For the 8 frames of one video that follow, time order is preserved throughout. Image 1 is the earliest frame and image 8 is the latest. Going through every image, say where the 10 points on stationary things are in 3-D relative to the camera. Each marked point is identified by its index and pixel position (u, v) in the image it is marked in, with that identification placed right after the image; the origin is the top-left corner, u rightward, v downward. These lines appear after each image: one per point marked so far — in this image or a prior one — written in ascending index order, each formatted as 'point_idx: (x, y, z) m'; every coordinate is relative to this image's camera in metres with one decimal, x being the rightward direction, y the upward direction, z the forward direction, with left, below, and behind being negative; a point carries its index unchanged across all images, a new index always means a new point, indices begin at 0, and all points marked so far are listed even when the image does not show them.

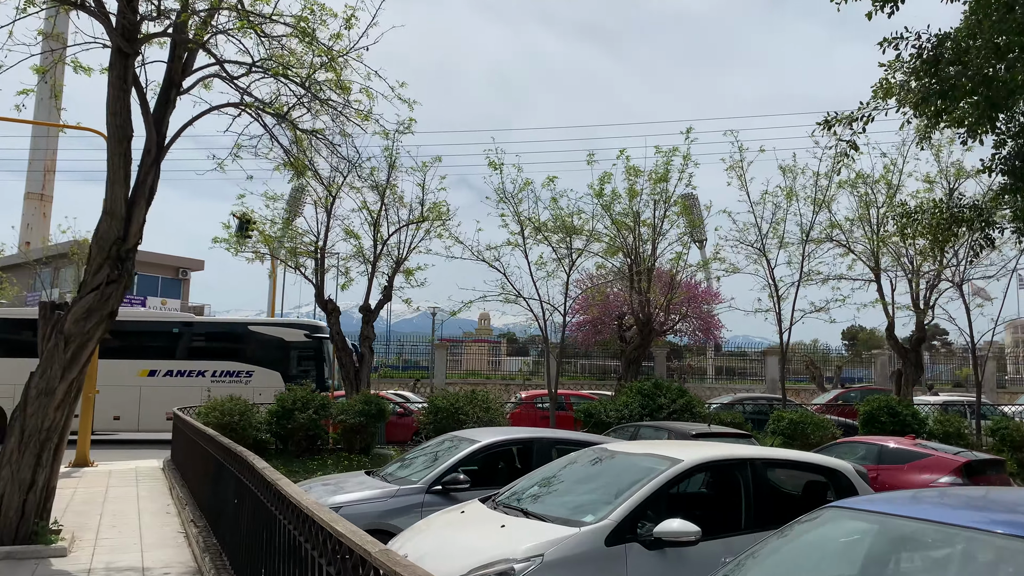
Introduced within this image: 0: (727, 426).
0: (+3.8, -2.4, +14.5) m
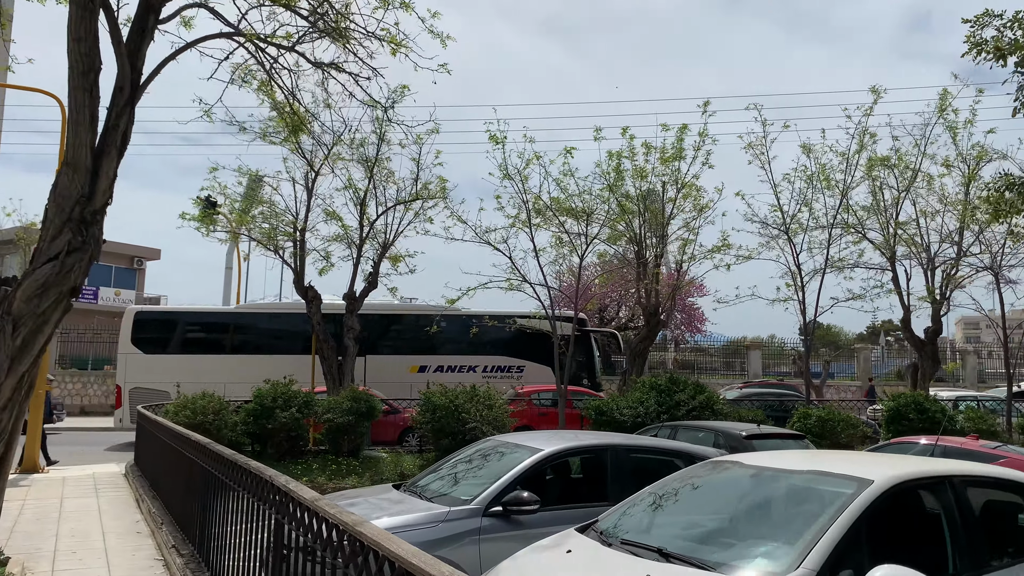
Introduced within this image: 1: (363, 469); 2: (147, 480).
0: (+3.9, -2.2, +13.4) m
1: (-2.3, -2.8, +12.8) m
2: (-4.9, -2.5, +10.9) m
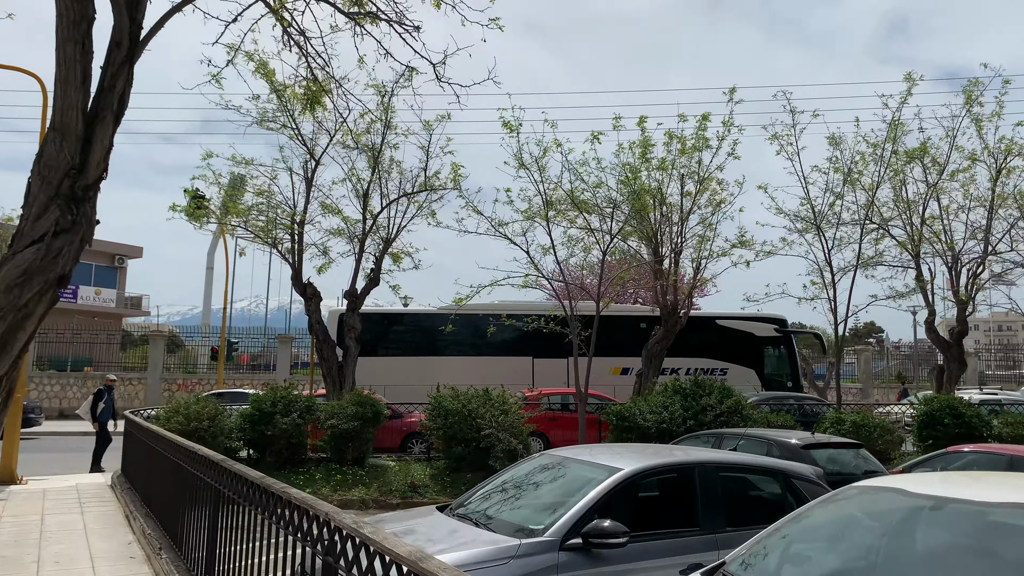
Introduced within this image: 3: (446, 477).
0: (+4.2, -2.2, +12.6) m
1: (-2.0, -2.8, +11.9) m
2: (-4.6, -2.5, +9.9) m
3: (-1.0, -2.8, +12.1) m
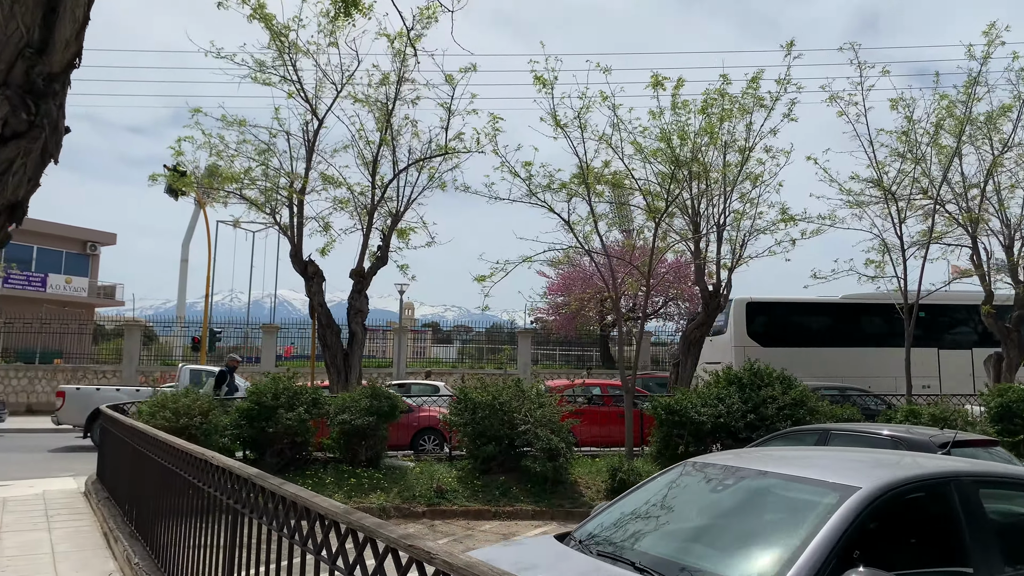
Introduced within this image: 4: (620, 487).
0: (+4.6, -1.9, +11.2) m
1: (-1.5, -2.5, +10.3) m
2: (-4.0, -2.2, +8.2) m
3: (-0.5, -2.5, +10.5) m
4: (+1.3, -2.5, +10.2) m
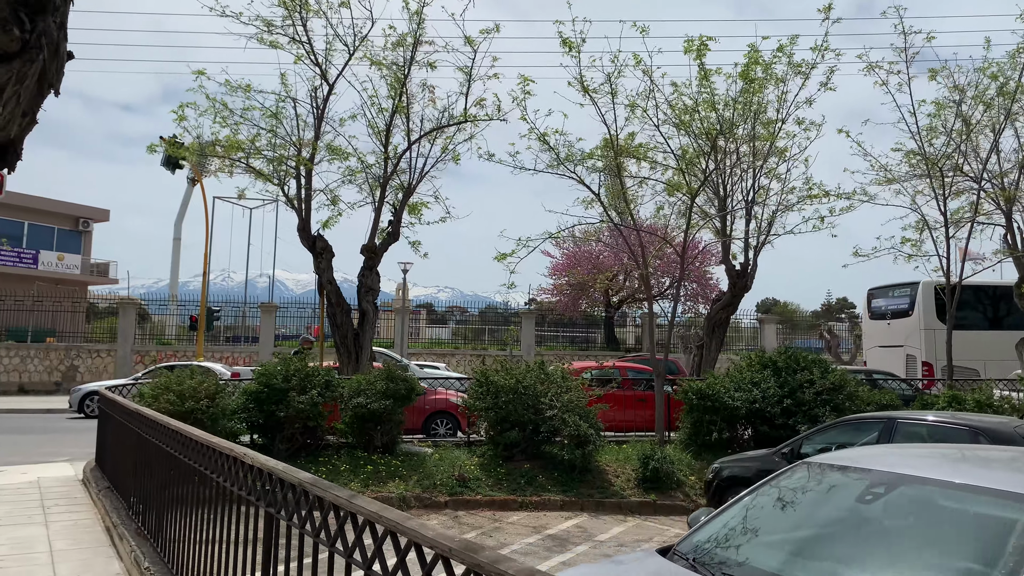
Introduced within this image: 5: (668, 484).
0: (+4.9, -1.6, +10.6) m
1: (-1.2, -2.2, +9.7) m
2: (-3.7, -1.9, +7.6) m
3: (-0.2, -2.2, +9.9) m
4: (+1.7, -2.2, +9.6) m
5: (+1.8, -2.3, +9.6) m
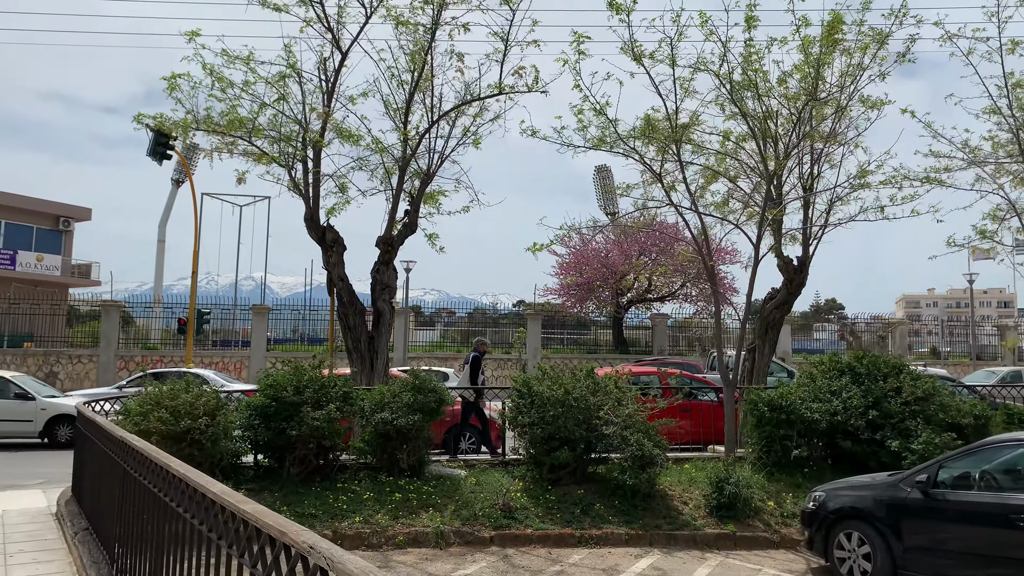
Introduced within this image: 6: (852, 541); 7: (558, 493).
0: (+5.4, -1.5, +9.3) m
1: (-0.7, -2.1, +8.3) m
2: (-3.1, -1.9, +6.1) m
3: (+0.4, -2.1, +8.5) m
4: (+2.2, -2.2, +8.3) m
5: (+2.3, -2.3, +8.3) m
6: (+2.8, -2.0, +6.6) m
7: (+0.5, -2.1, +8.5) m
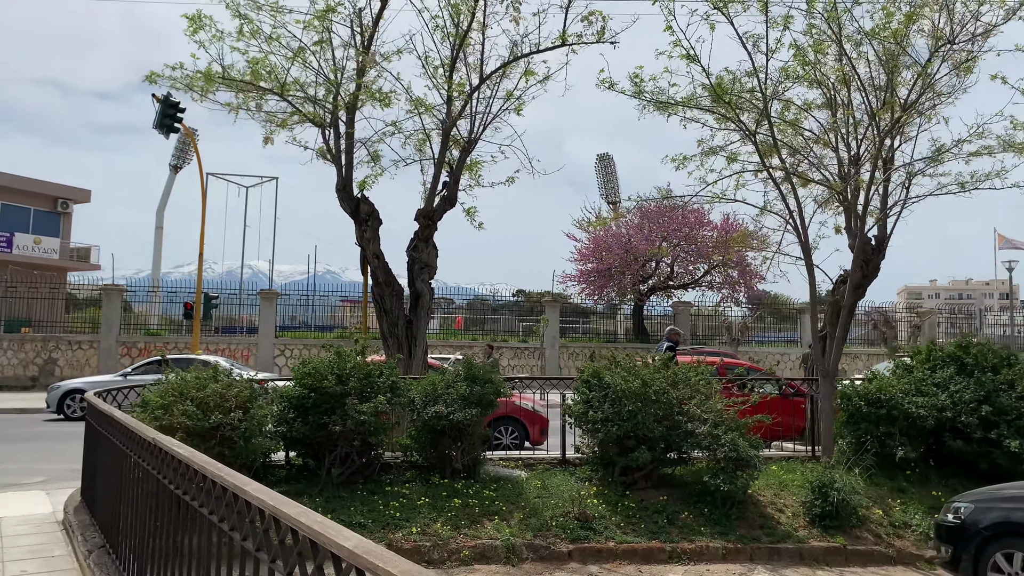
0: (+6.1, -1.3, +8.3) m
1: (-0.1, -1.9, +7.2) m
2: (-2.5, -1.7, +5.1) m
3: (+1.0, -1.9, +7.5) m
4: (+2.8, -1.9, +7.2) m
5: (+3.0, -2.1, +7.2) m
6: (+3.4, -1.9, +5.6) m
7: (+1.1, -1.9, +7.4) m
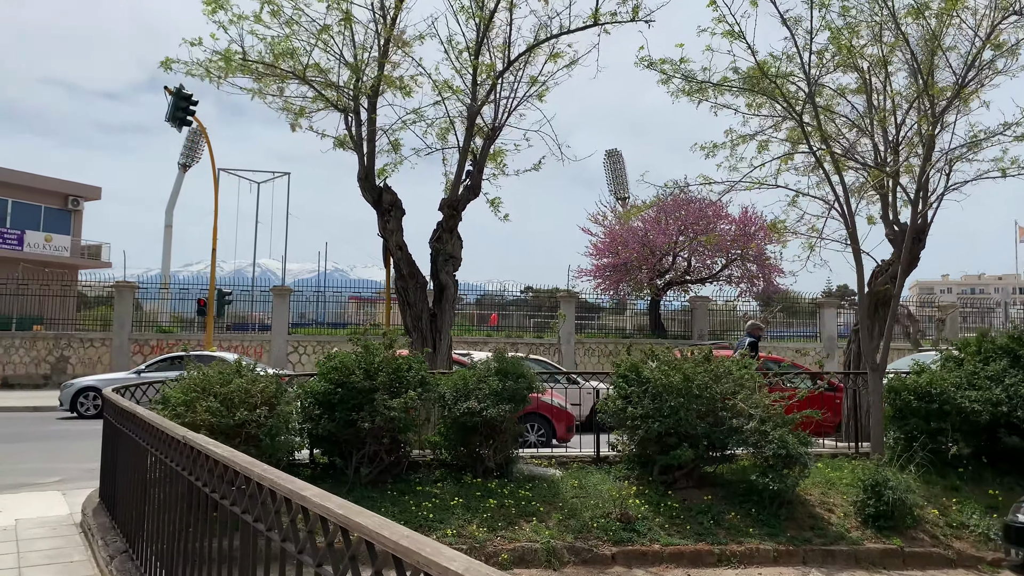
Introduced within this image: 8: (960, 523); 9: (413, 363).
0: (+6.4, -1.2, +7.9) m
1: (+0.3, -1.8, +6.9) m
2: (-2.2, -1.6, +4.7) m
3: (+1.3, -1.8, +7.1) m
4: (+3.1, -1.8, +6.8) m
5: (+3.3, -2.0, +6.8) m
6: (+3.7, -1.8, +5.2) m
7: (+1.4, -1.8, +7.1) m
8: (+3.9, -2.0, +7.0) m
9: (-0.9, -0.7, +7.2) m
